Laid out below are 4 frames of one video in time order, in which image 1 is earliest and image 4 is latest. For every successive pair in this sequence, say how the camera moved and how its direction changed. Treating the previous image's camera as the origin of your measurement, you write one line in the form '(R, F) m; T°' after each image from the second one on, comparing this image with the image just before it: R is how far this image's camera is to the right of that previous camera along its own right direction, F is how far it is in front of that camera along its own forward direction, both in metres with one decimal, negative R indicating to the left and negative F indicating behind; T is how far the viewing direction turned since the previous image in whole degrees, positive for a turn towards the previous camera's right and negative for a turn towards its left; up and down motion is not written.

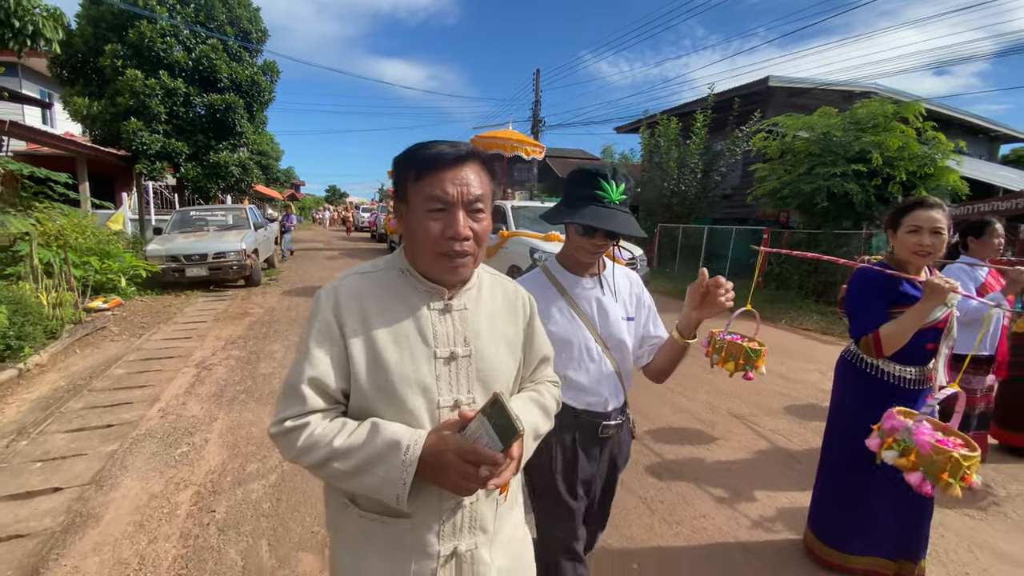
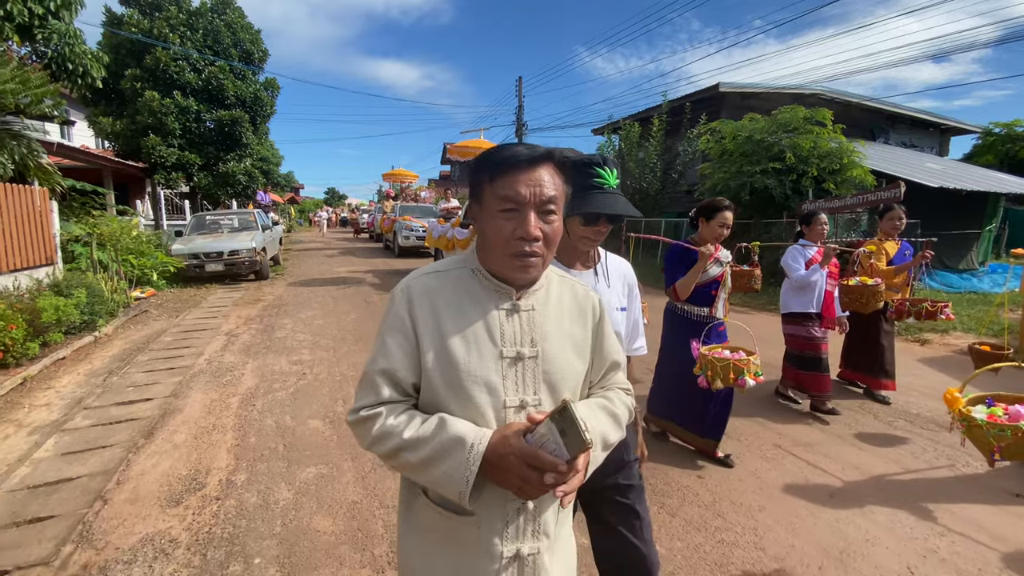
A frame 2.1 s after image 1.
(+0.6, -1.5) m; 0°
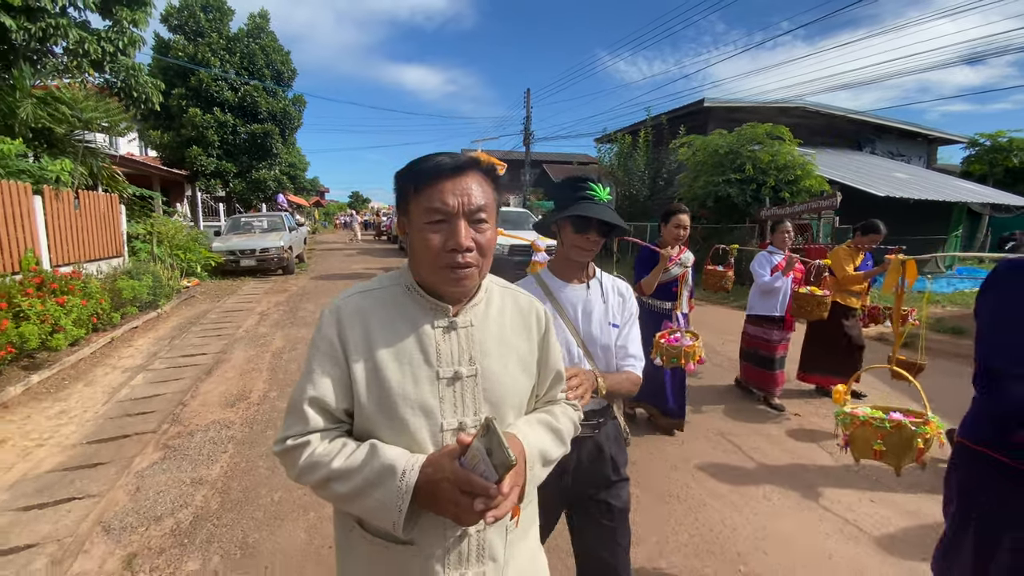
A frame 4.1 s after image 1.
(+0.7, -1.4) m; -2°
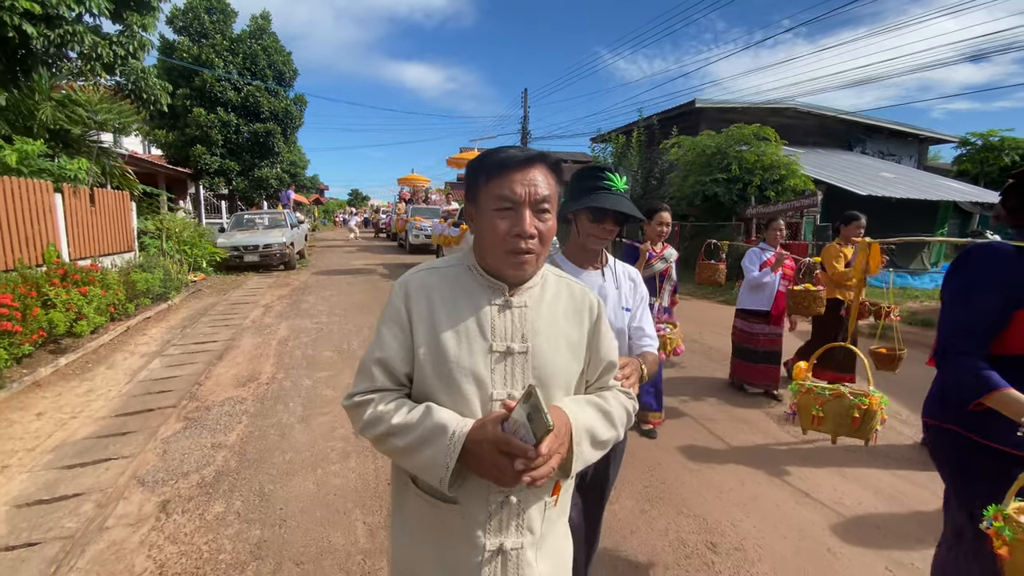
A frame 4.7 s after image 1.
(+0.1, -0.4) m; 0°
